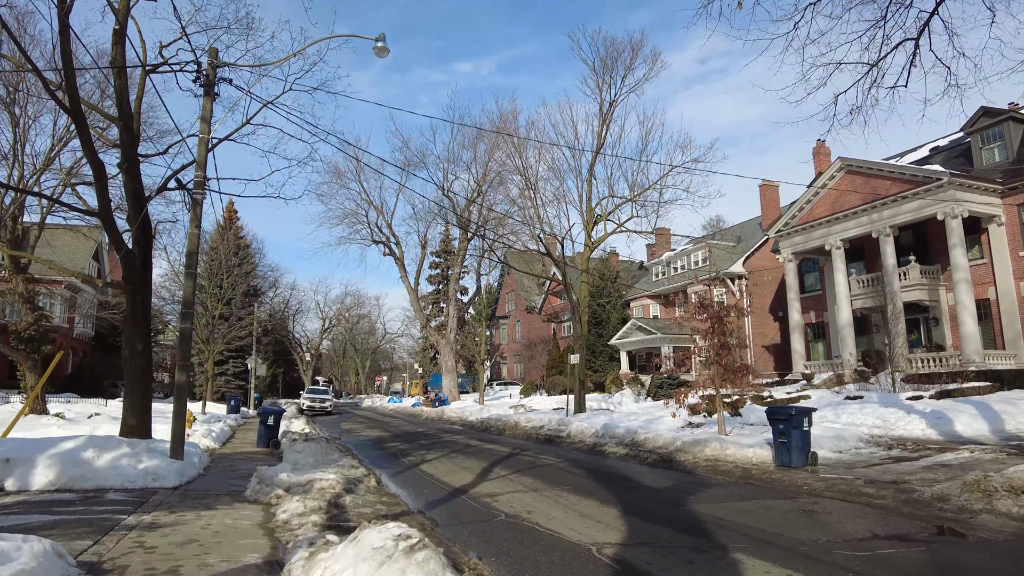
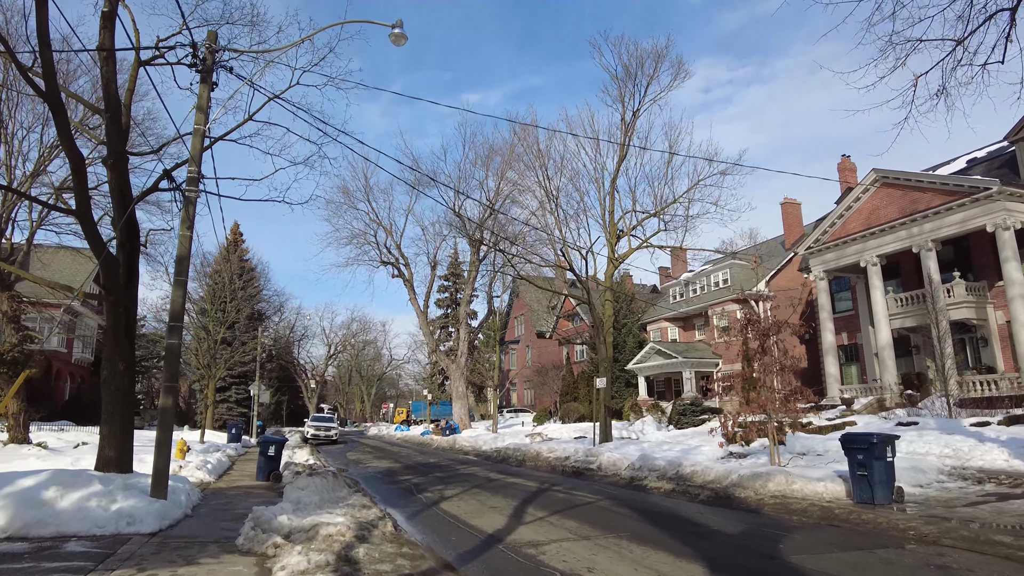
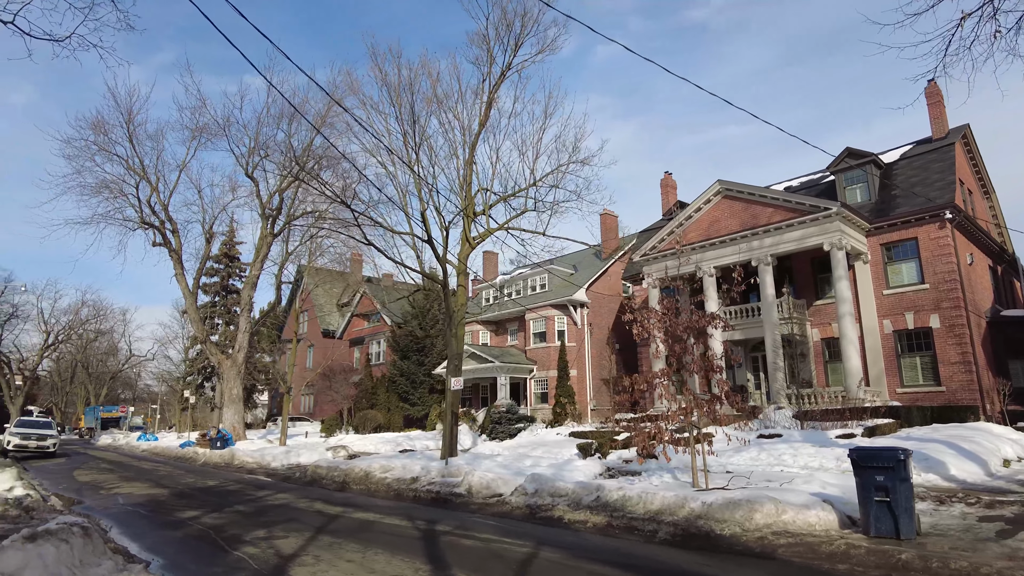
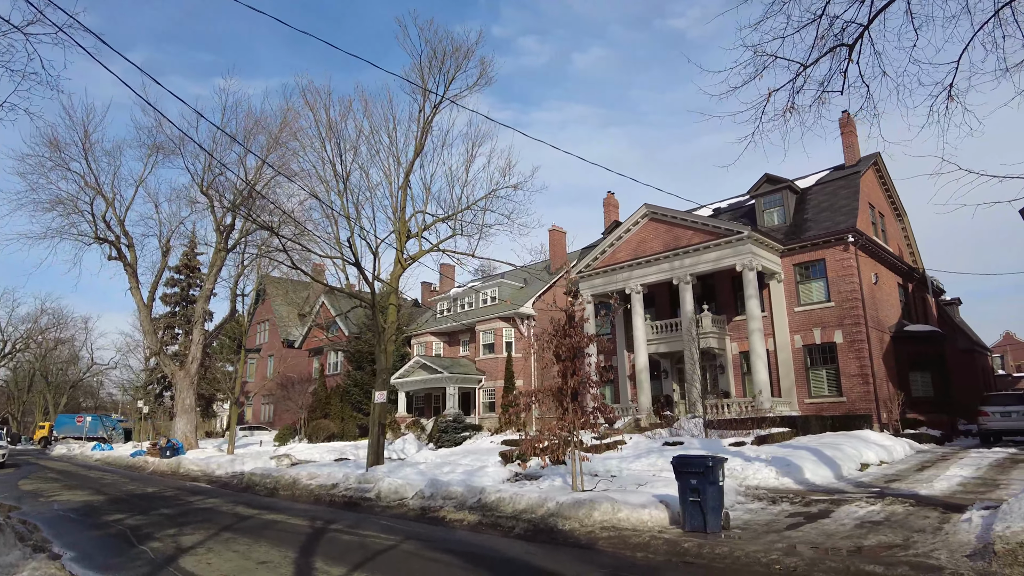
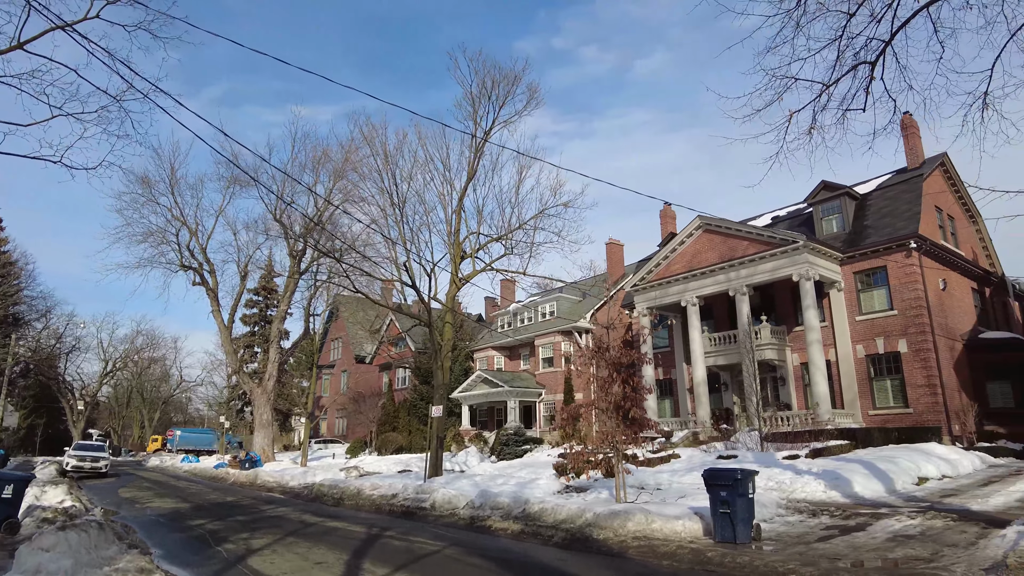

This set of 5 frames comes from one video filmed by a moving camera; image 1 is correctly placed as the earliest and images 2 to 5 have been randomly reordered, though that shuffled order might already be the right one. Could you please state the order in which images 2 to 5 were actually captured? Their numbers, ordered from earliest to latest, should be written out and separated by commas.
2, 5, 4, 3
